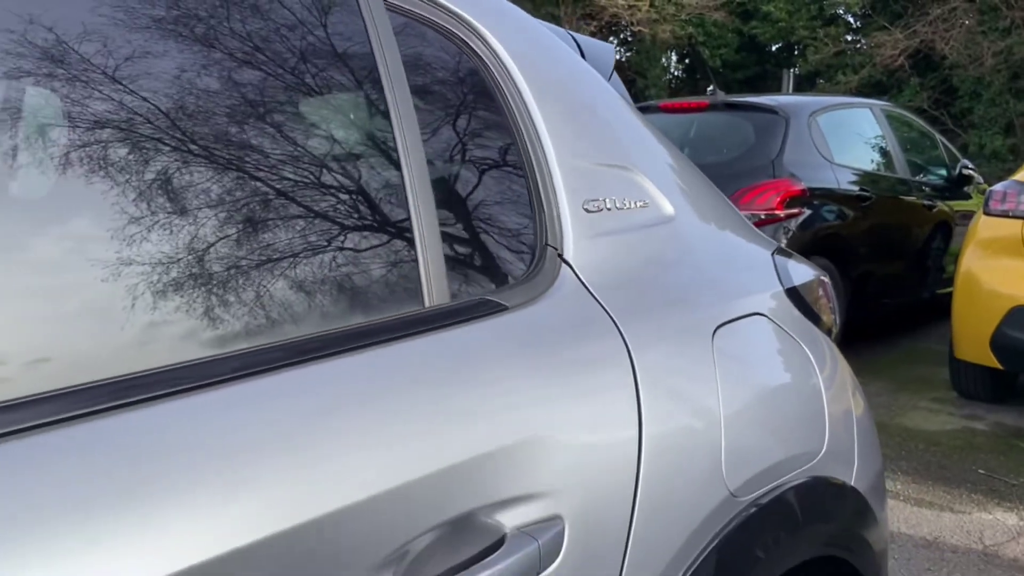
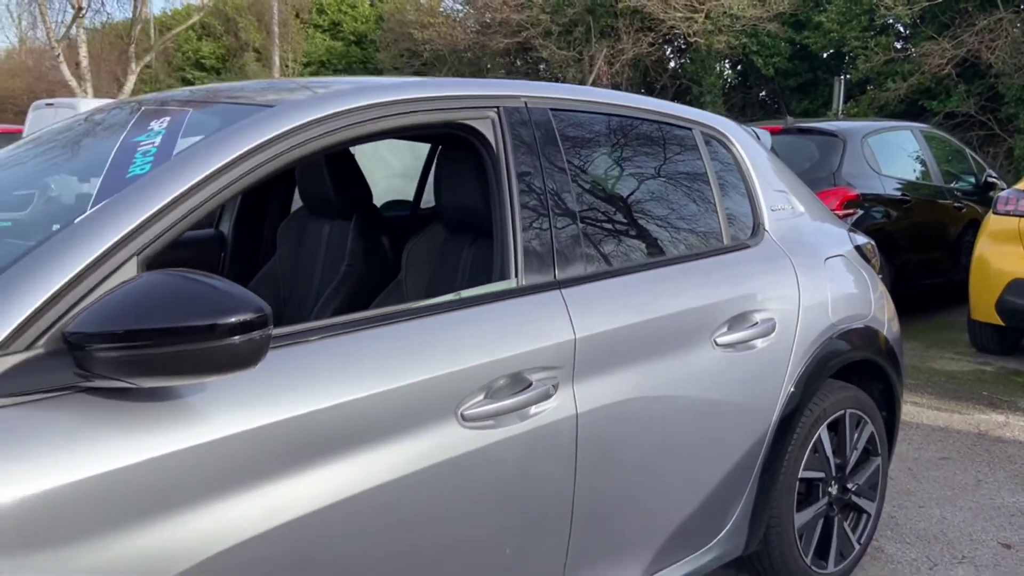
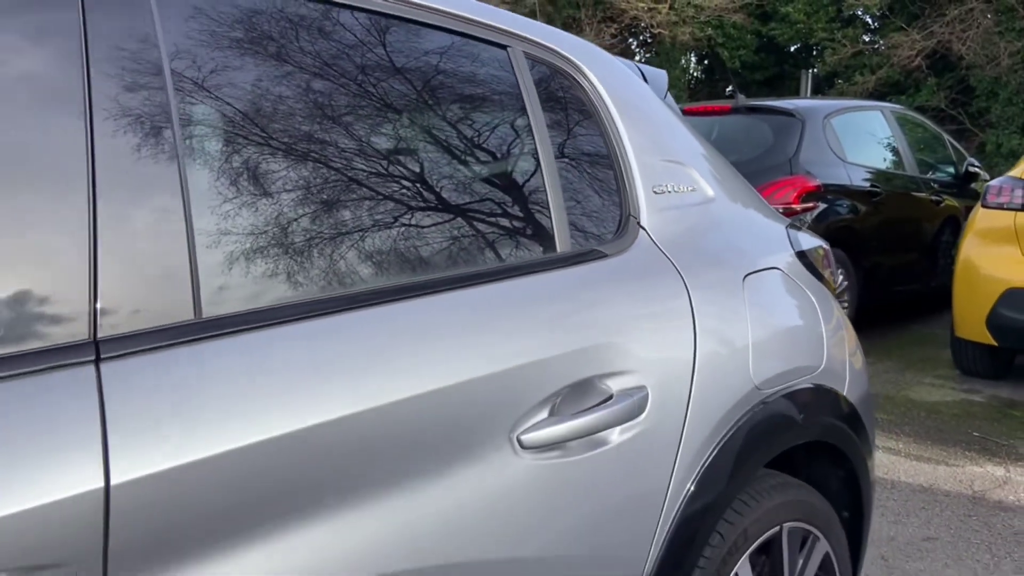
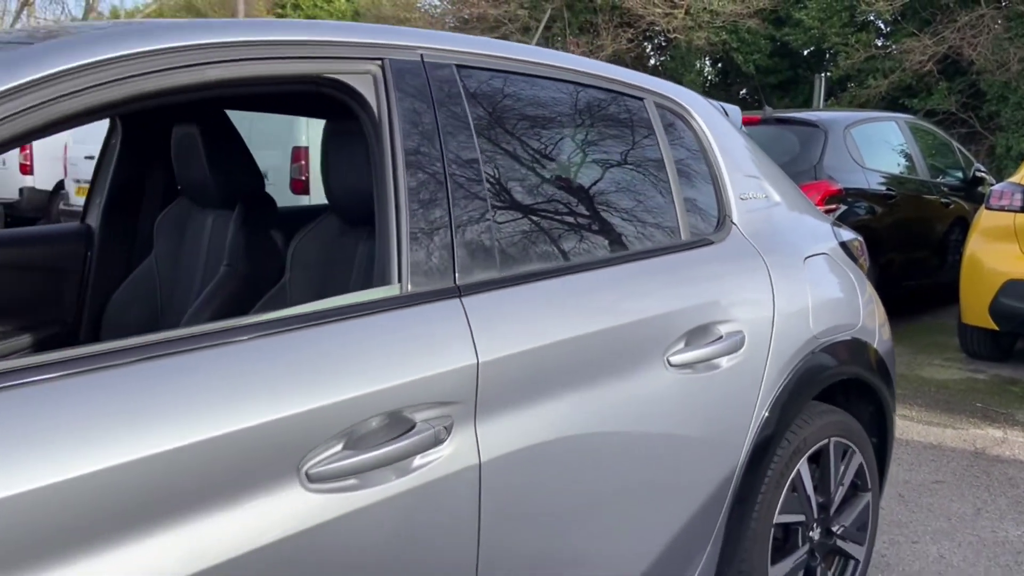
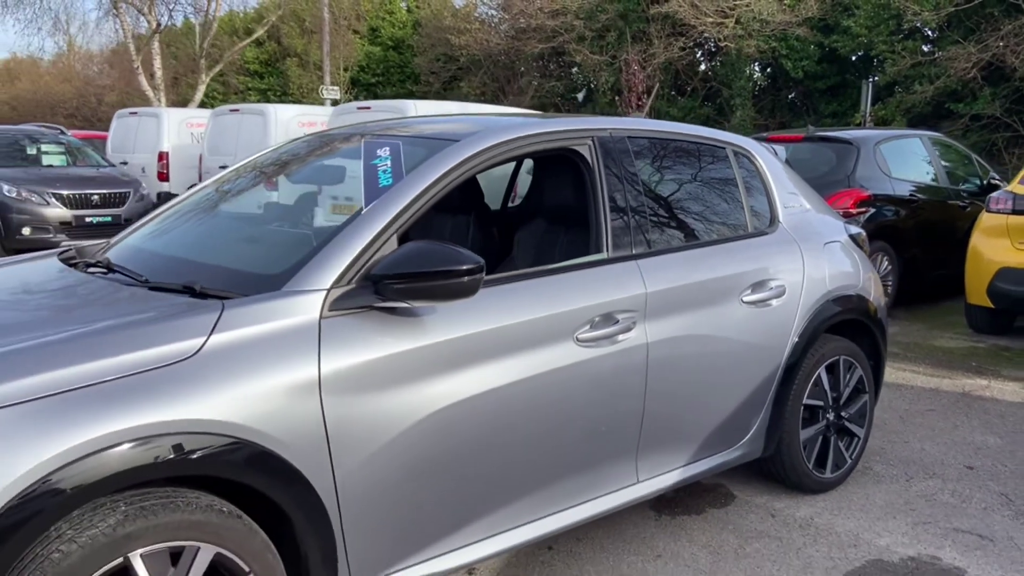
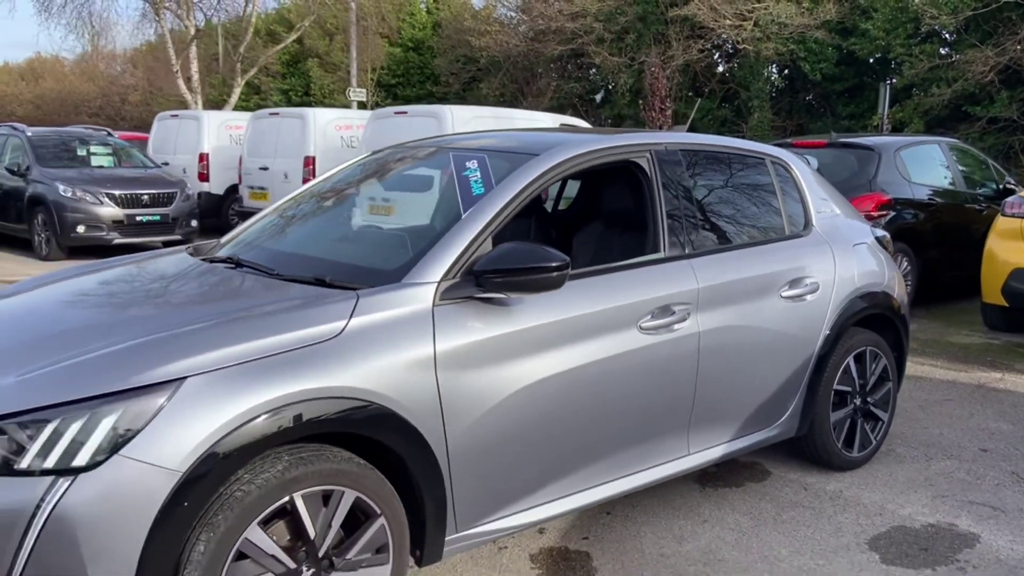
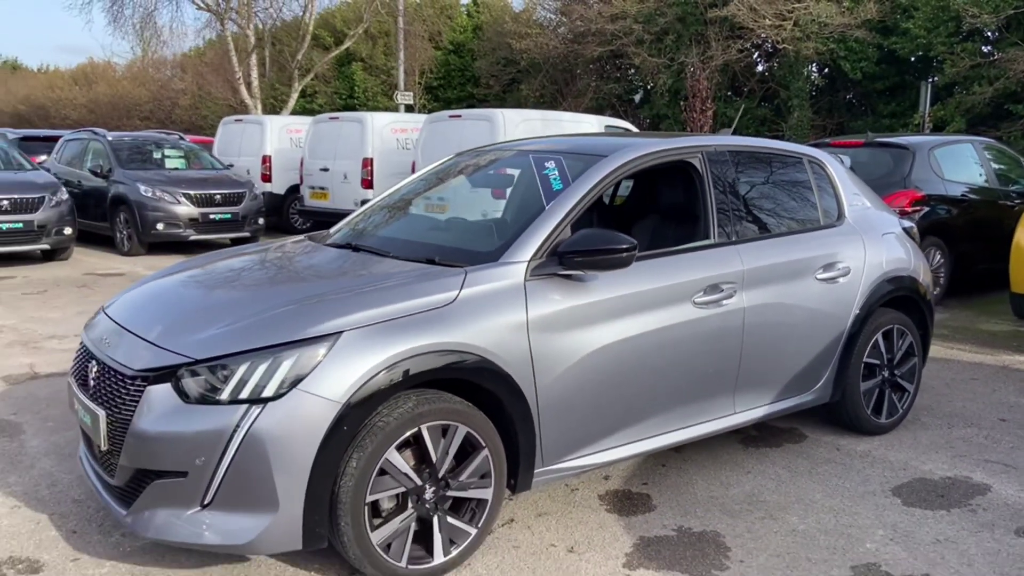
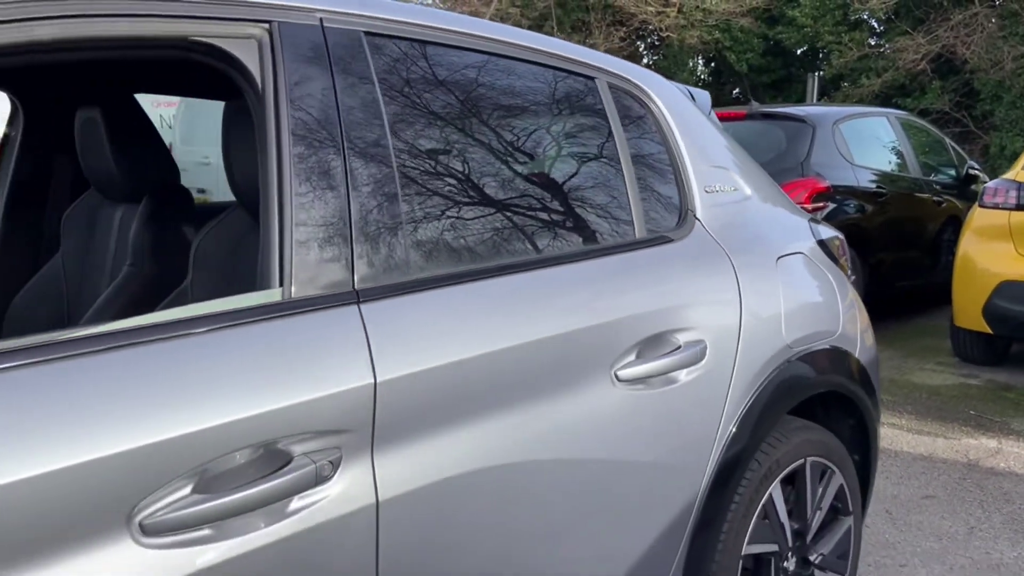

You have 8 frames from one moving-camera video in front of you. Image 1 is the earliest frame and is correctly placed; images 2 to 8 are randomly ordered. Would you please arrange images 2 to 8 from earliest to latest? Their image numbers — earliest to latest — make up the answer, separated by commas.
3, 8, 4, 2, 5, 6, 7
